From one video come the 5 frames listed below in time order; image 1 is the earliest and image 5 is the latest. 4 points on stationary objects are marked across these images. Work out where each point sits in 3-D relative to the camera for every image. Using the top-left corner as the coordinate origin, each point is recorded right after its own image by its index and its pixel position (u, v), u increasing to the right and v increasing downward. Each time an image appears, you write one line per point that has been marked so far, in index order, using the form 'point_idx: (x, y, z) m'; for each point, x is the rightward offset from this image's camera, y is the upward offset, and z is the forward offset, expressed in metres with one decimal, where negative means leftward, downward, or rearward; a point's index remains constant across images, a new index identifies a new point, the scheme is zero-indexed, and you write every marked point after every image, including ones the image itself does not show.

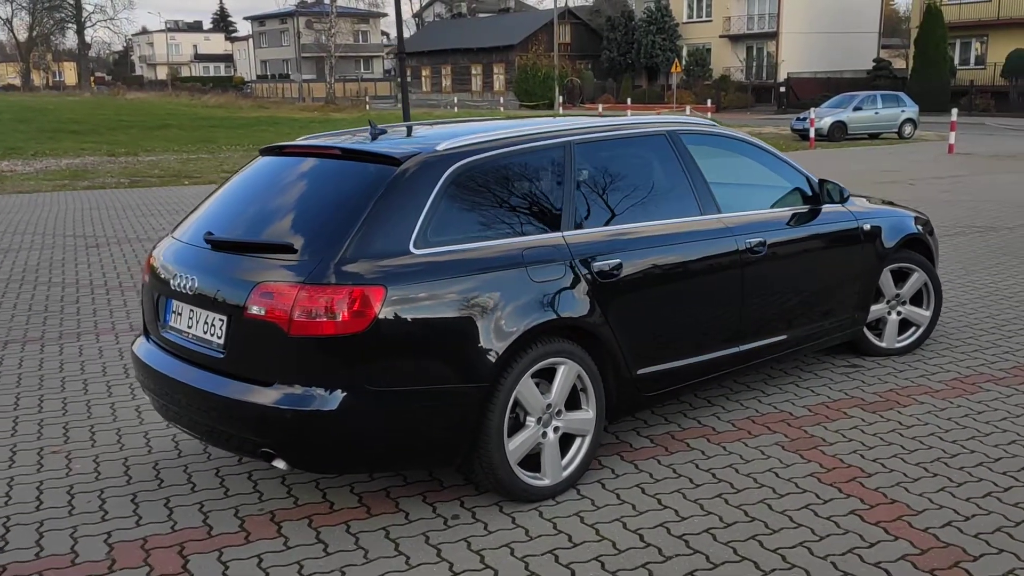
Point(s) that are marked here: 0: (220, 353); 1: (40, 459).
0: (-1.1, -0.2, +3.7) m
1: (-2.2, -0.8, +4.5) m
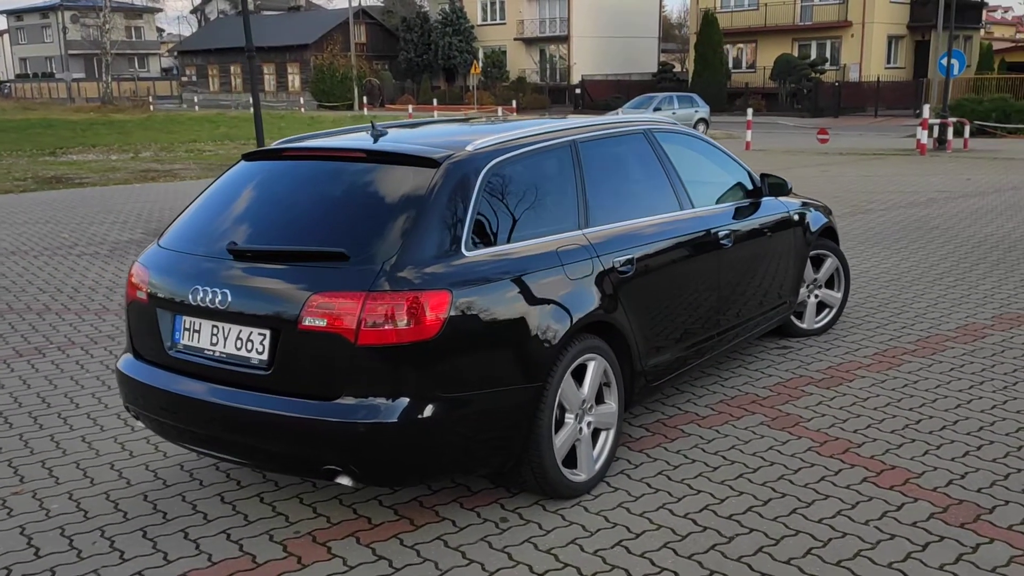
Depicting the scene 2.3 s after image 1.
0: (-0.9, -0.3, +3.5) m
1: (-2.1, -0.9, +4.1) m
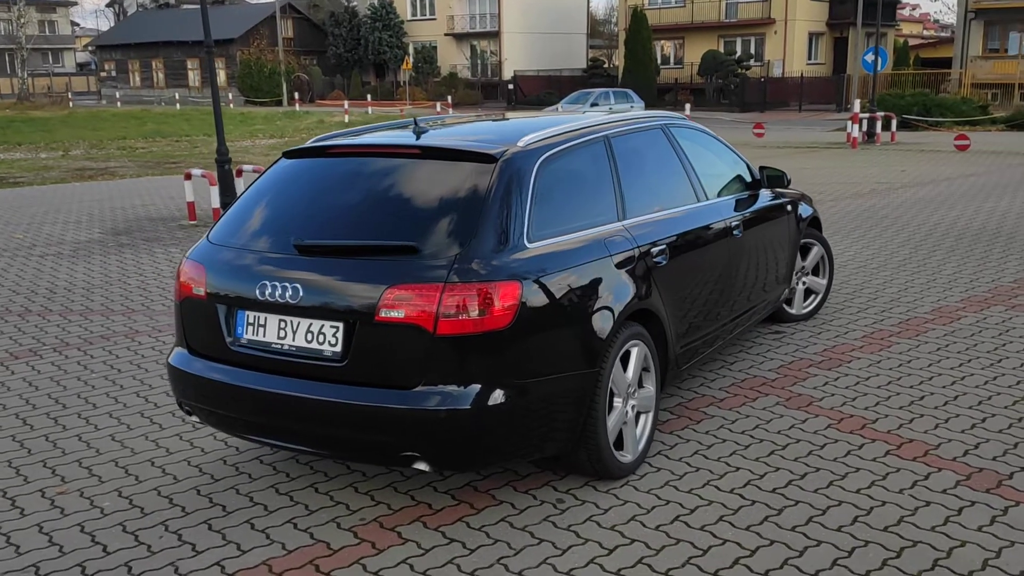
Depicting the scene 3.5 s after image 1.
0: (-0.7, -0.3, +3.6) m
1: (-1.9, -0.9, +4.0) m
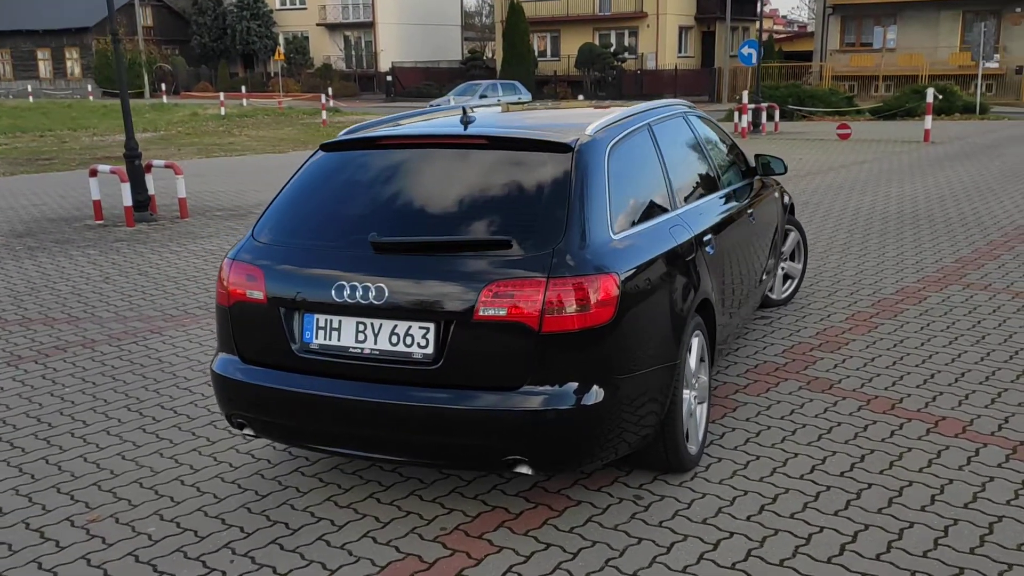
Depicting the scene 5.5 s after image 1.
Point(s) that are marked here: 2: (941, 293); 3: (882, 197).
0: (-0.3, -0.3, +3.4) m
1: (-1.6, -0.9, +3.7) m
2: (+3.1, 0.0, +6.9) m
3: (+4.4, +1.1, +11.5) m
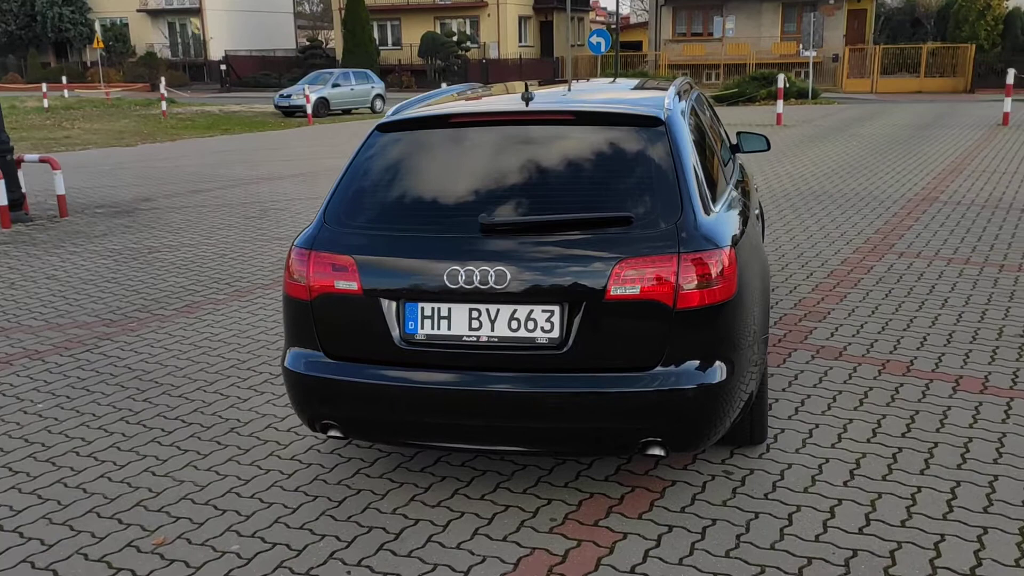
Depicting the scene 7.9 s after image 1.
0: (+0.1, -0.2, +3.2) m
1: (-1.2, -0.9, +3.3) m
2: (+2.8, +0.2, +7.3) m
3: (+3.2, +1.4, +12.0) m
